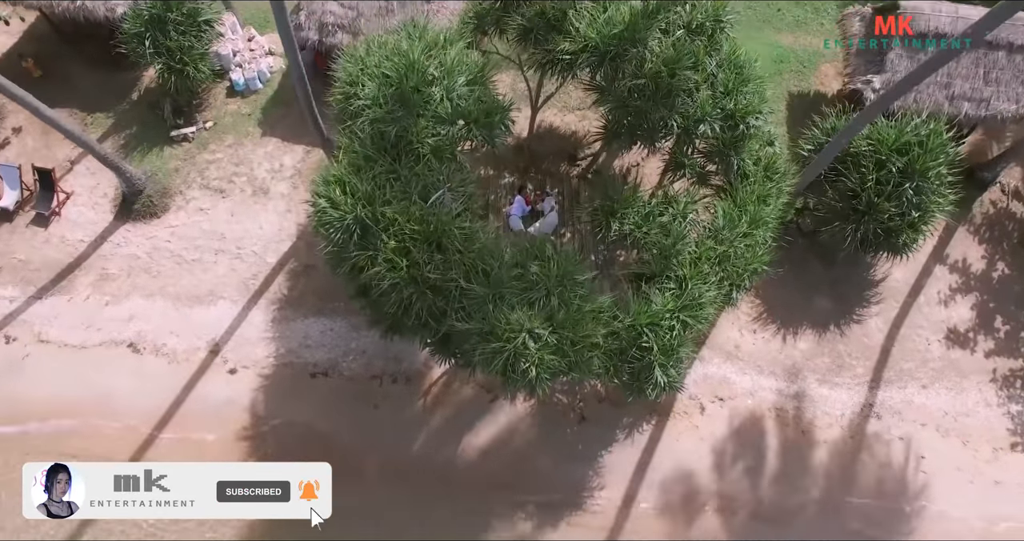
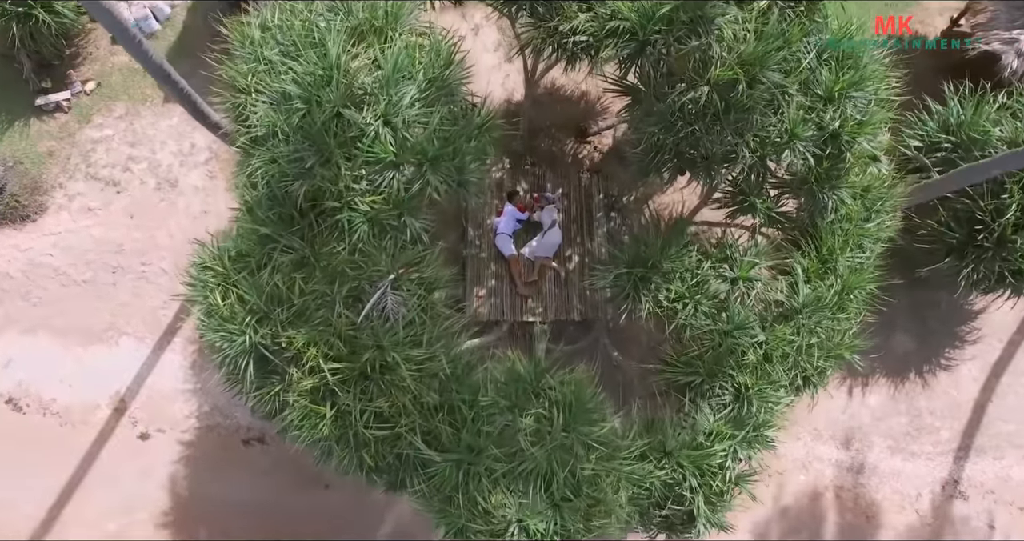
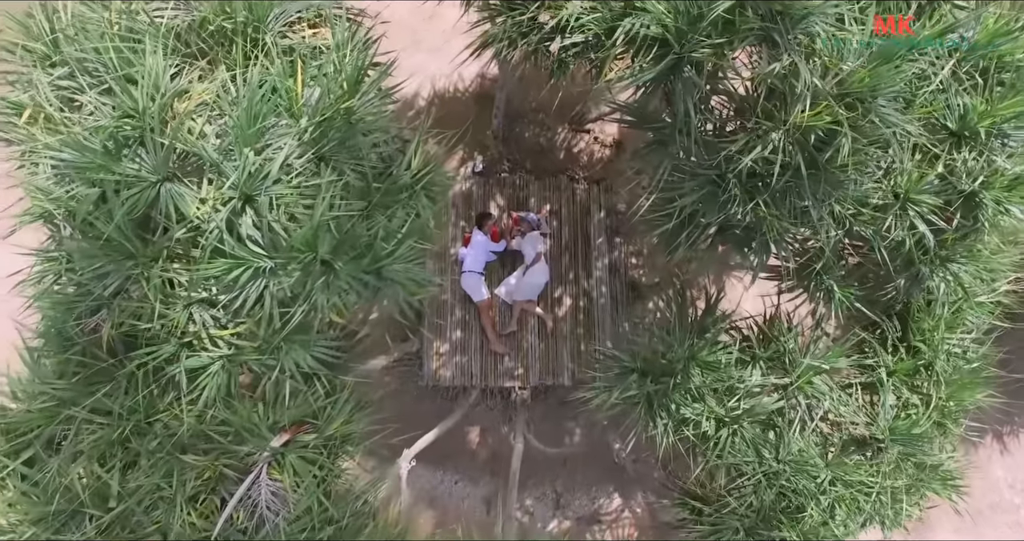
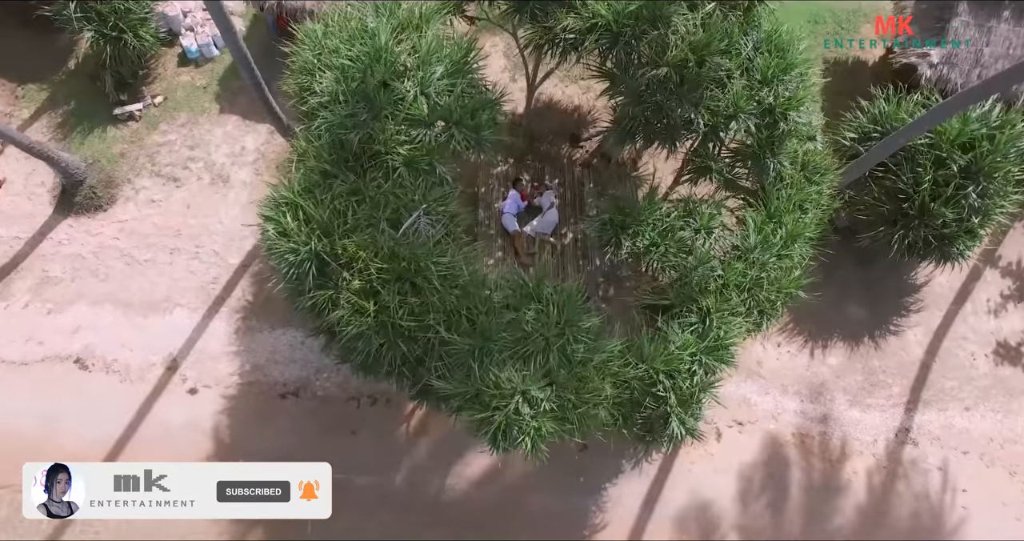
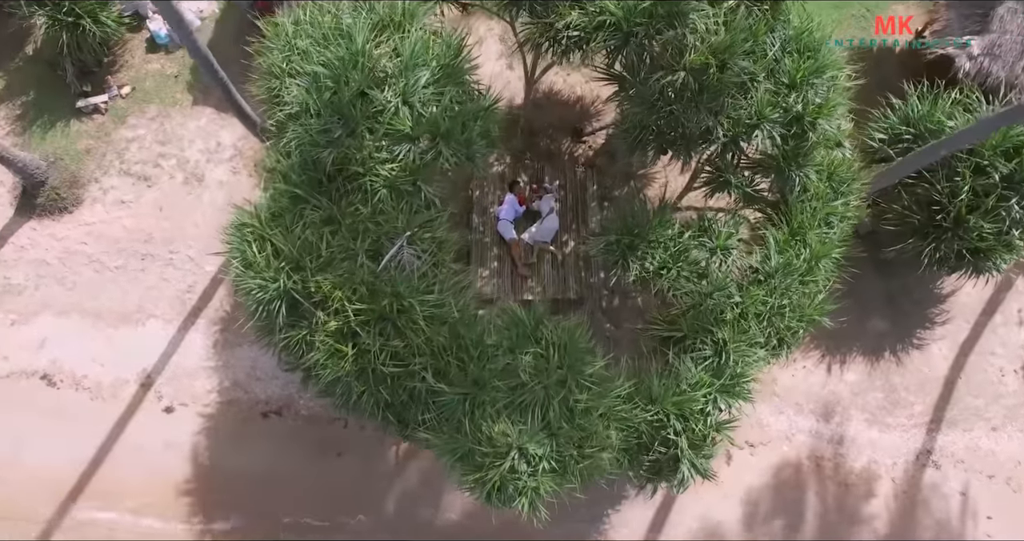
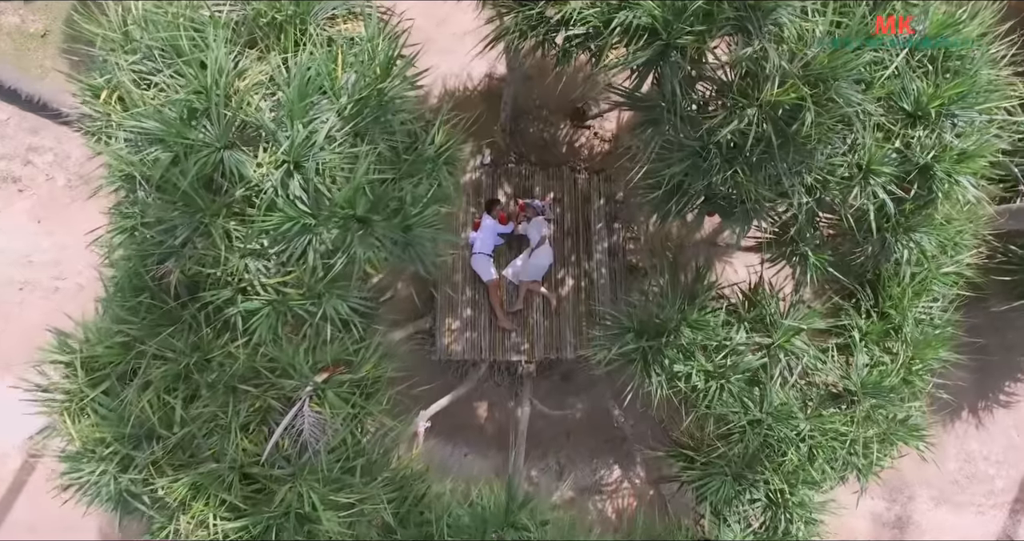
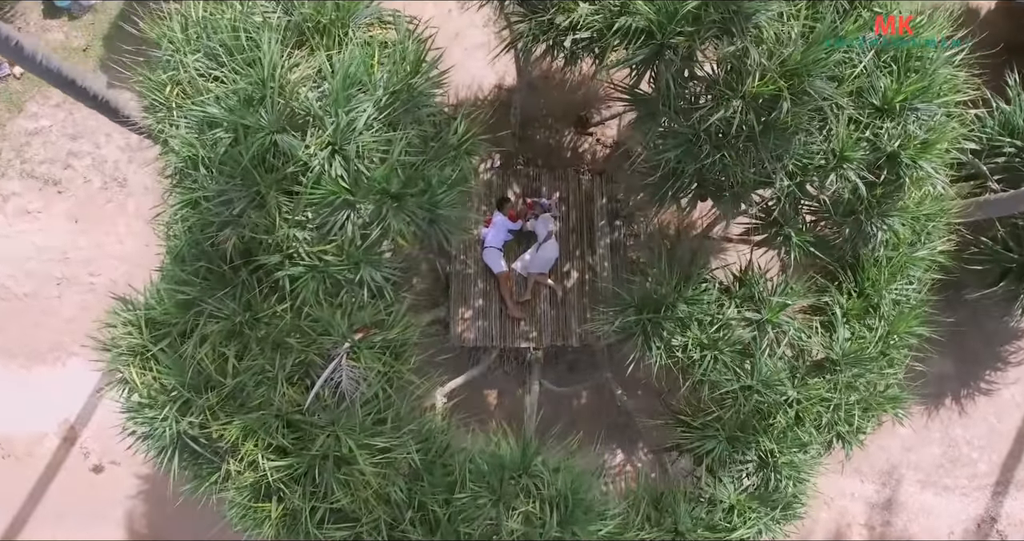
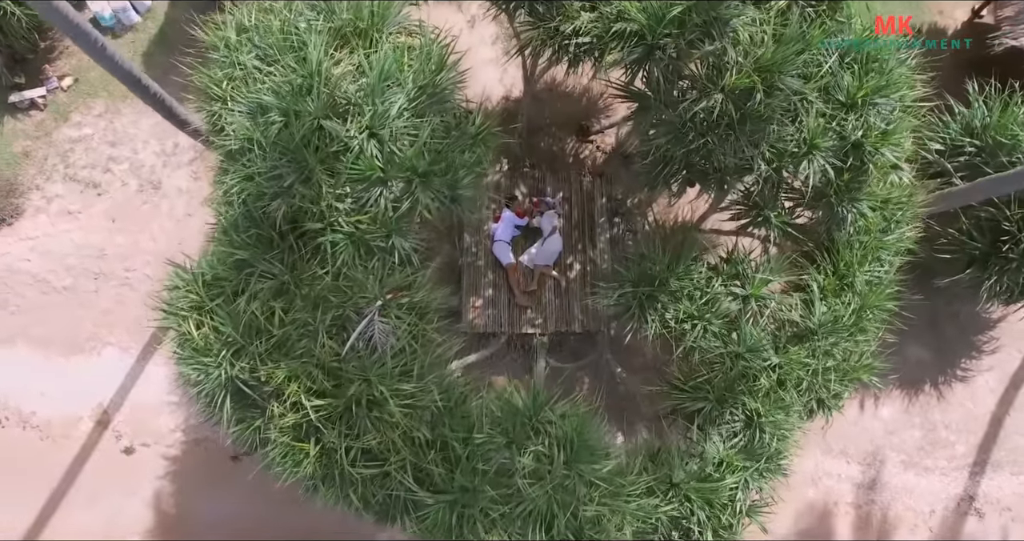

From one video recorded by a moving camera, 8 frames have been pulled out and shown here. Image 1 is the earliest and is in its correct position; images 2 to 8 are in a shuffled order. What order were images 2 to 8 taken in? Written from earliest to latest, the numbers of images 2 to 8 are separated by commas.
4, 5, 2, 8, 7, 6, 3
